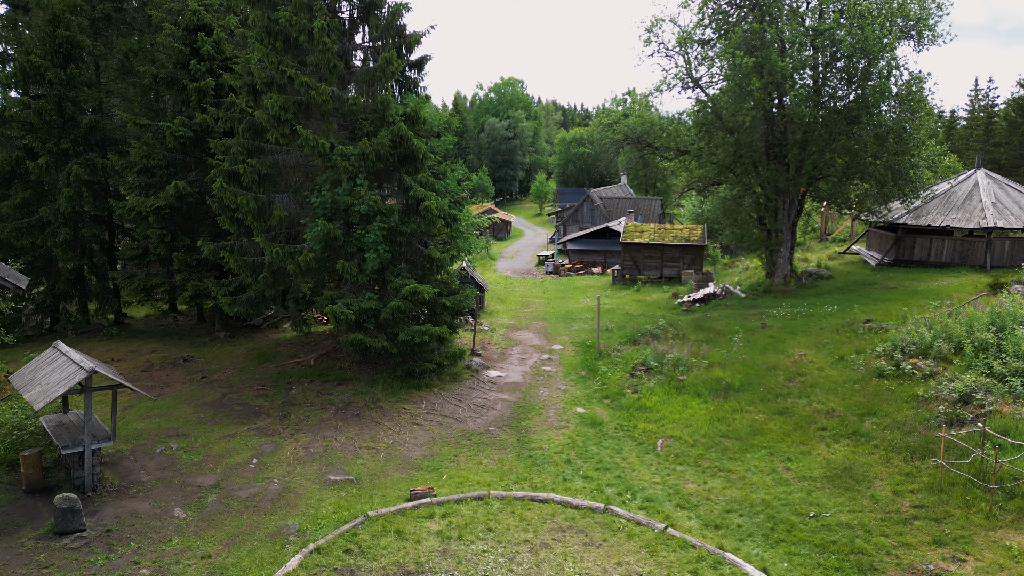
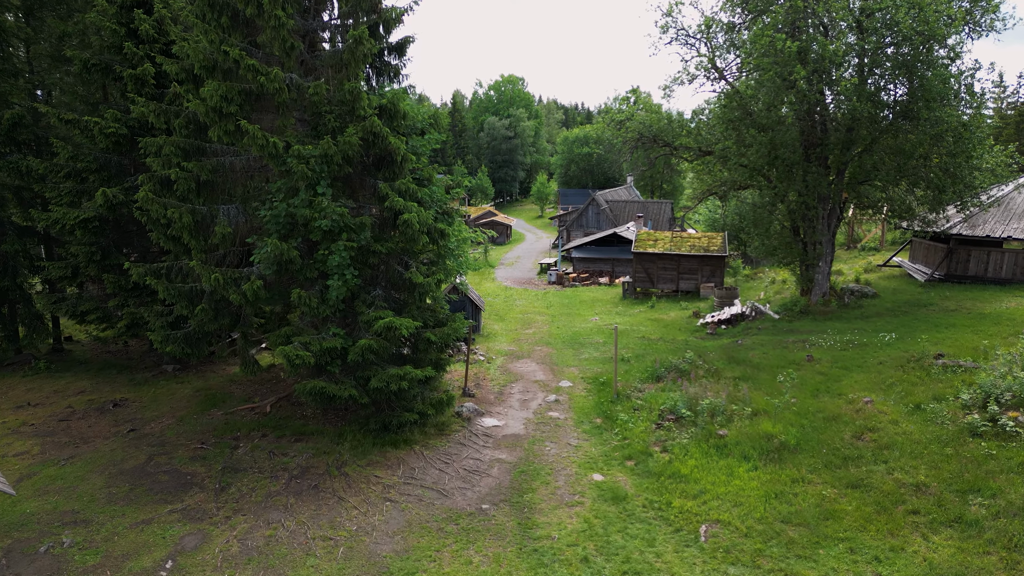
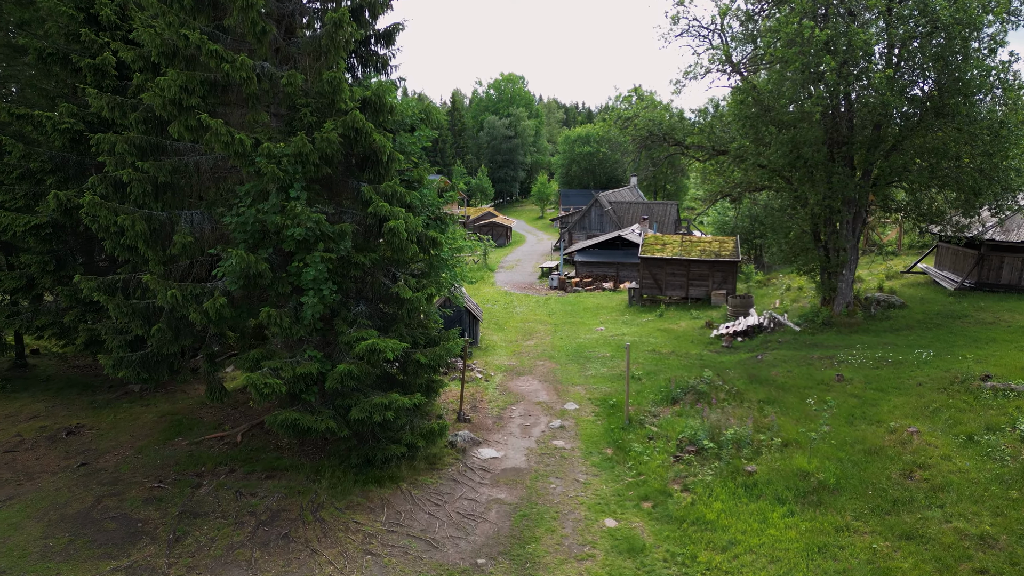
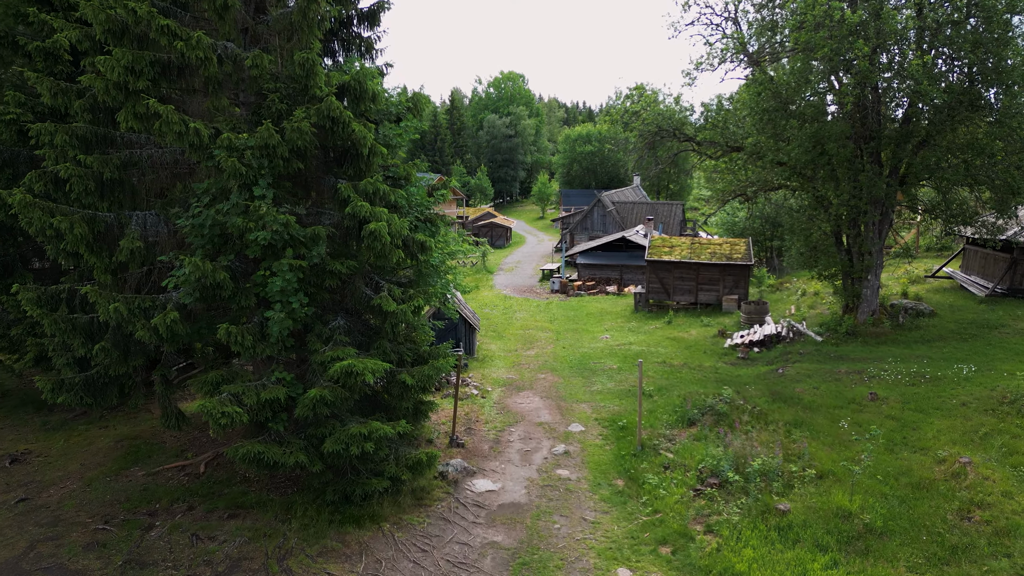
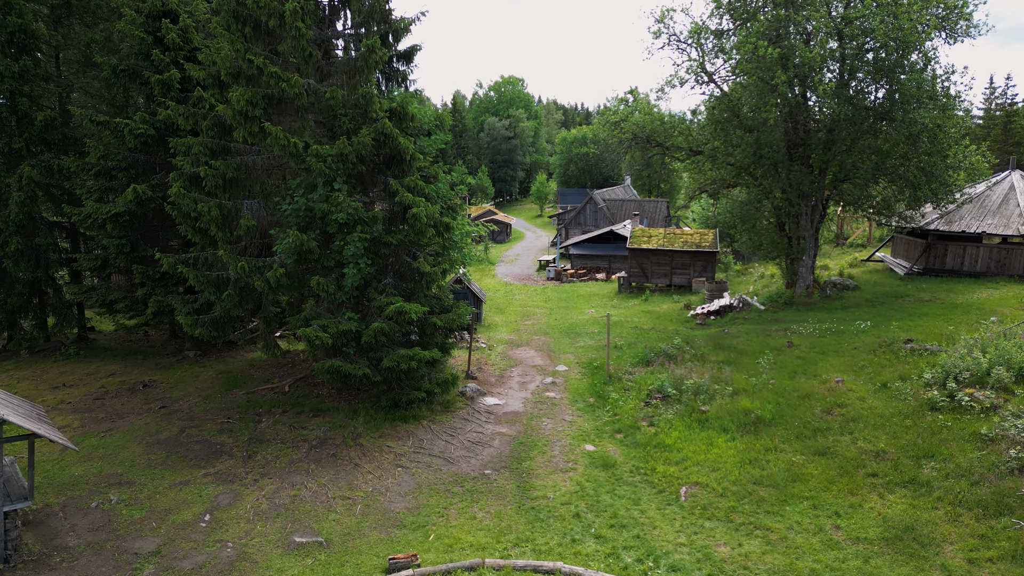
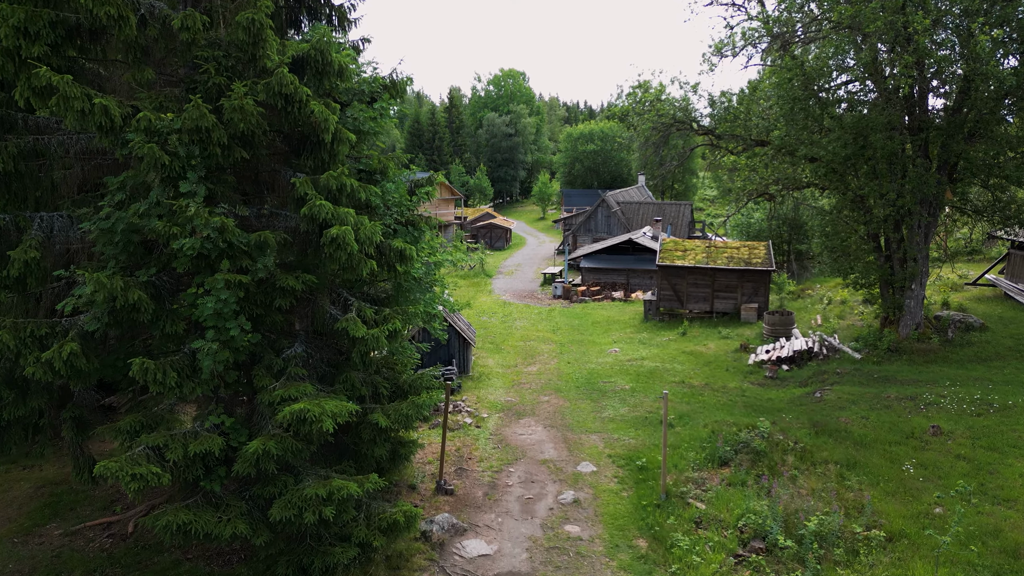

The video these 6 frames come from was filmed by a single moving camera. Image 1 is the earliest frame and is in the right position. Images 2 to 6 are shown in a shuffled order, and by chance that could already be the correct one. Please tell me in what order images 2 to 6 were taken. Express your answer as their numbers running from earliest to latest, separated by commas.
5, 2, 3, 4, 6
